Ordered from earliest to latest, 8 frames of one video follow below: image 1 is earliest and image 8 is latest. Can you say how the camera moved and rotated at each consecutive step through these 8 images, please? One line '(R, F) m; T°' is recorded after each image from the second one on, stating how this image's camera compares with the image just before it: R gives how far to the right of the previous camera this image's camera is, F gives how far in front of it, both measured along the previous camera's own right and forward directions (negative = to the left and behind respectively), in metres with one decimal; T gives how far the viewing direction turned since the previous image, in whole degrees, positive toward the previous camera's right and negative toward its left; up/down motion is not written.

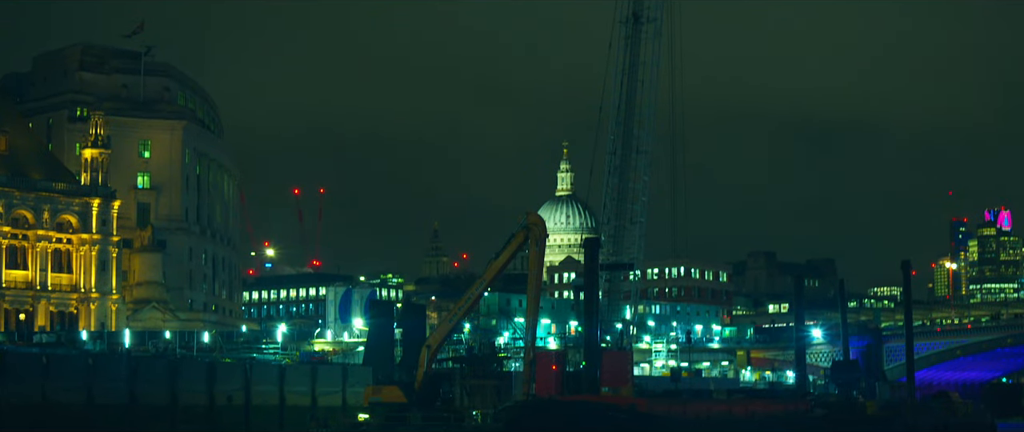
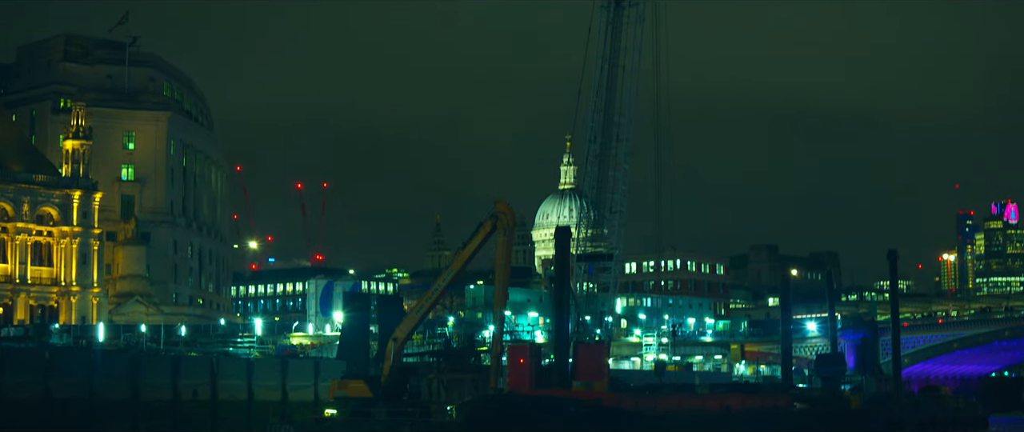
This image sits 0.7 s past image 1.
(+1.6, +2.3) m; 0°
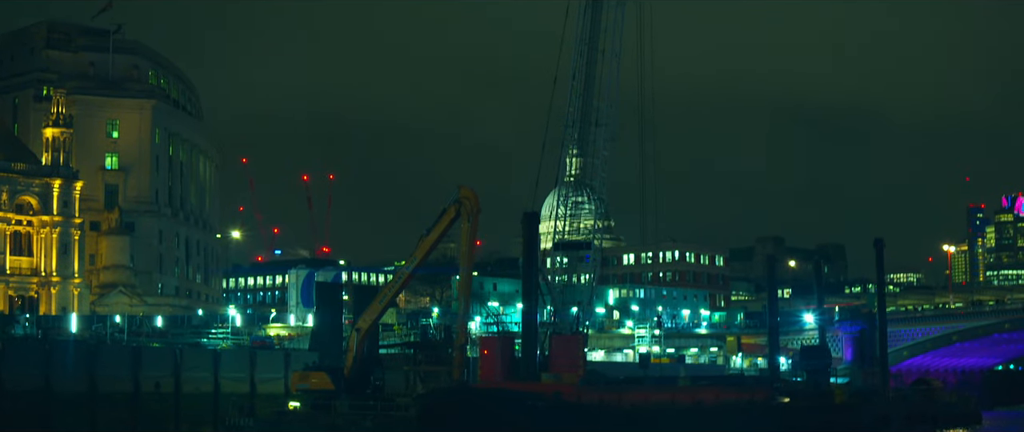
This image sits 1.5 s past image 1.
(+1.8, +2.8) m; 0°
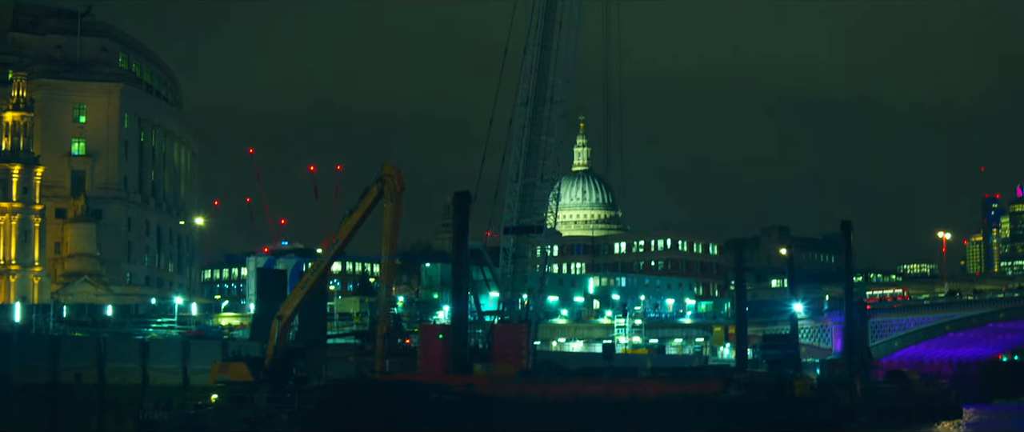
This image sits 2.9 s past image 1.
(+3.2, +4.5) m; -1°
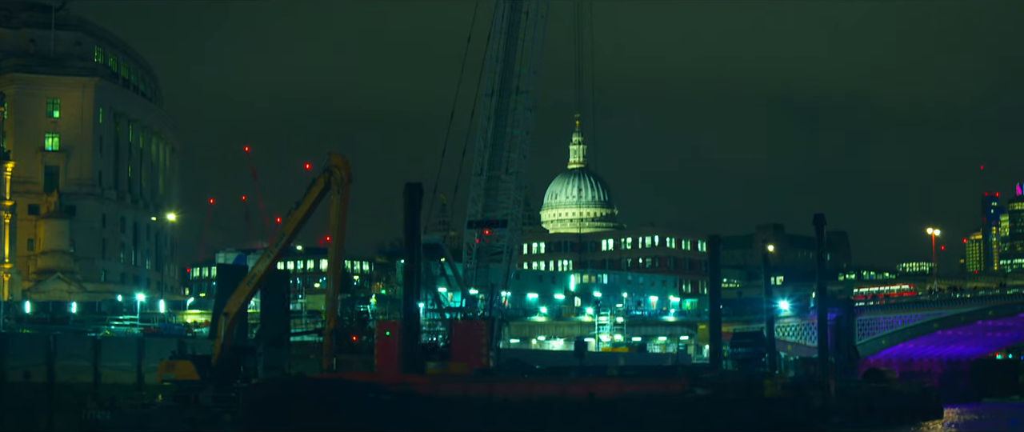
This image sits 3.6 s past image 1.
(+1.6, +2.3) m; 0°
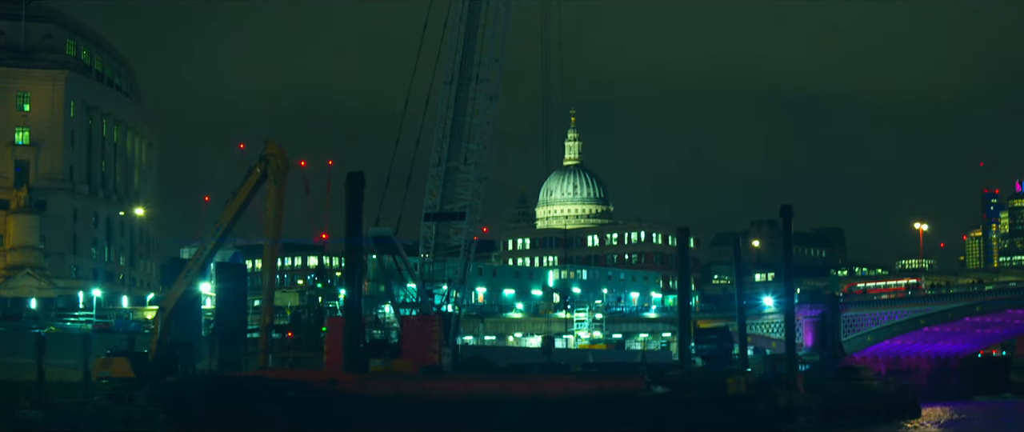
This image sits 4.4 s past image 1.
(+1.9, +2.5) m; 0°
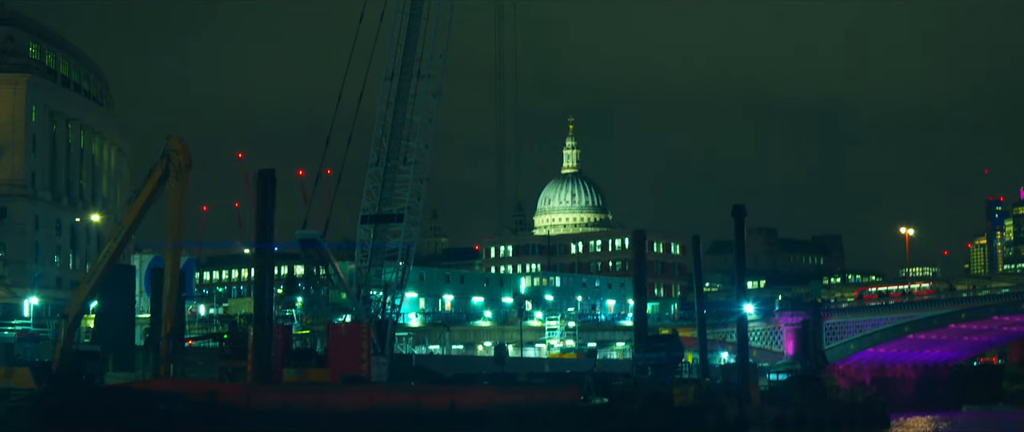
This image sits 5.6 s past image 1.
(+2.7, +3.6) m; 0°
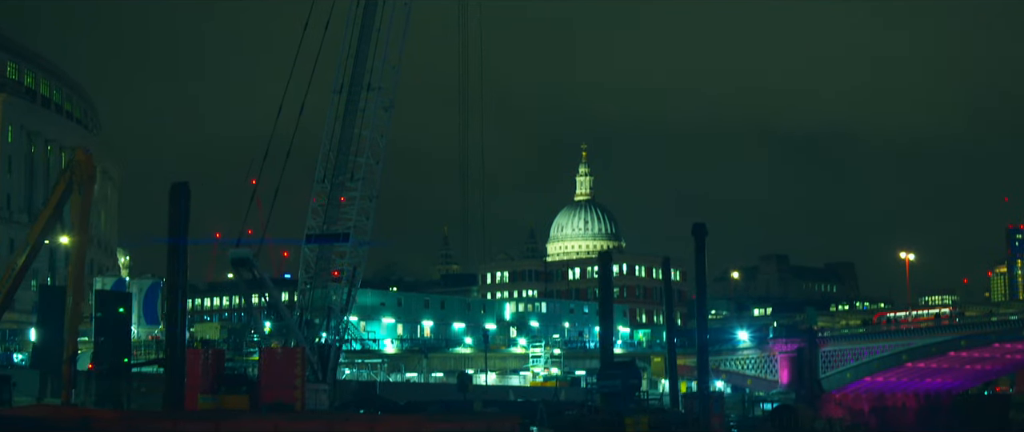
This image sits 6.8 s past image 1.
(+2.7, +3.6) m; -1°
